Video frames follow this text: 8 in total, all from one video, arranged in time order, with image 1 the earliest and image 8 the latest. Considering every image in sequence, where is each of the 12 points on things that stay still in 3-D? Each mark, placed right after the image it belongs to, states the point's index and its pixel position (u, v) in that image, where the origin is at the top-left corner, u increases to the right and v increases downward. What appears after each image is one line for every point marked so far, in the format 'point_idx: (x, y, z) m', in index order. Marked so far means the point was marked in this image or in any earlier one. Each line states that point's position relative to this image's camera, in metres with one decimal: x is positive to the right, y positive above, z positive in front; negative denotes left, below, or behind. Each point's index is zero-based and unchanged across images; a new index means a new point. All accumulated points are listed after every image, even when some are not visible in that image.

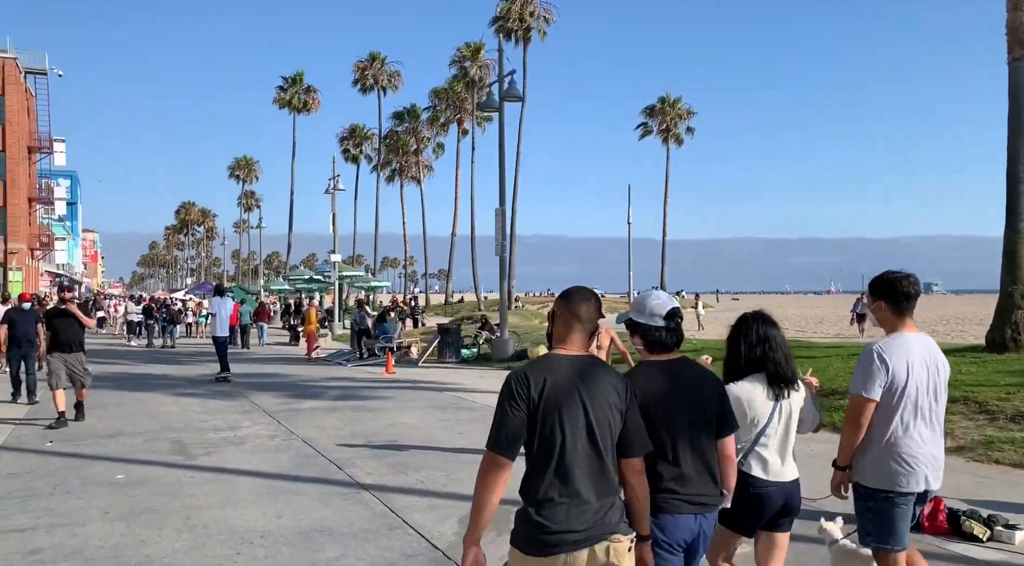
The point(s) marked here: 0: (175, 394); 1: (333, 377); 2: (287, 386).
0: (-5.8, -1.9, +15.3) m
1: (-3.7, -1.9, +18.4) m
2: (-4.1, -1.9, +16.4) m
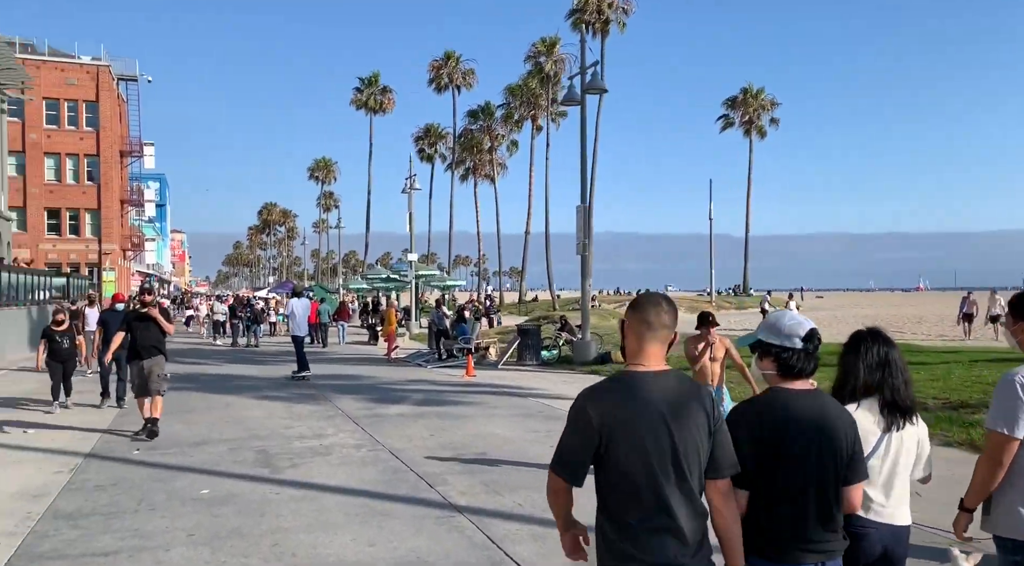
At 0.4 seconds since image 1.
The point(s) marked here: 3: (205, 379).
0: (-4.3, -1.9, +15.3) m
1: (-2.0, -2.0, +18.1) m
2: (-2.6, -1.9, +16.2) m
3: (-6.3, -2.0, +18.6) m
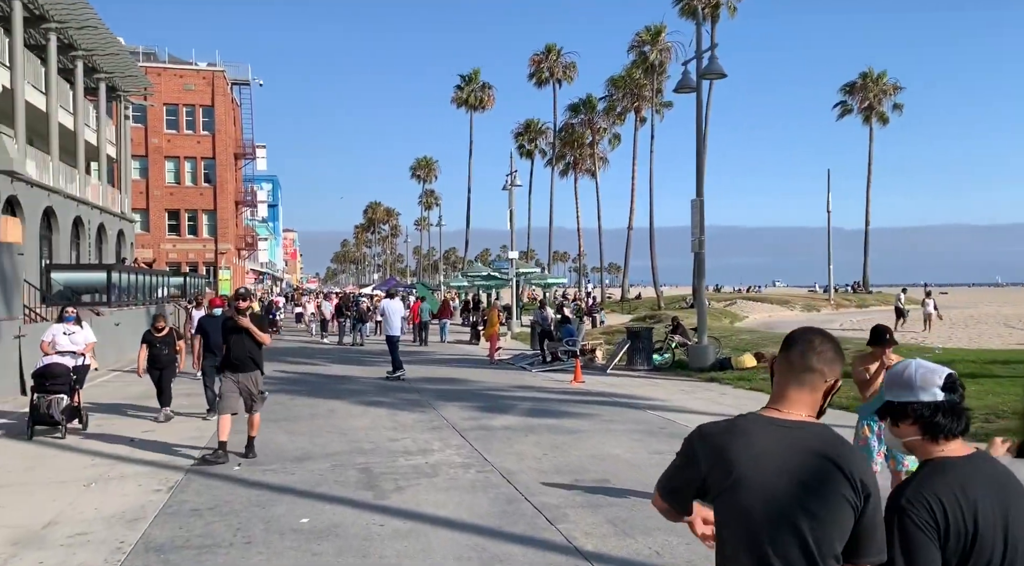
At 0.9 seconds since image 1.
0: (-2.5, -2.0, +14.8) m
1: (+0.1, -2.0, +17.4) m
2: (-0.6, -2.0, +15.5) m
3: (-4.1, -2.0, +18.4) m
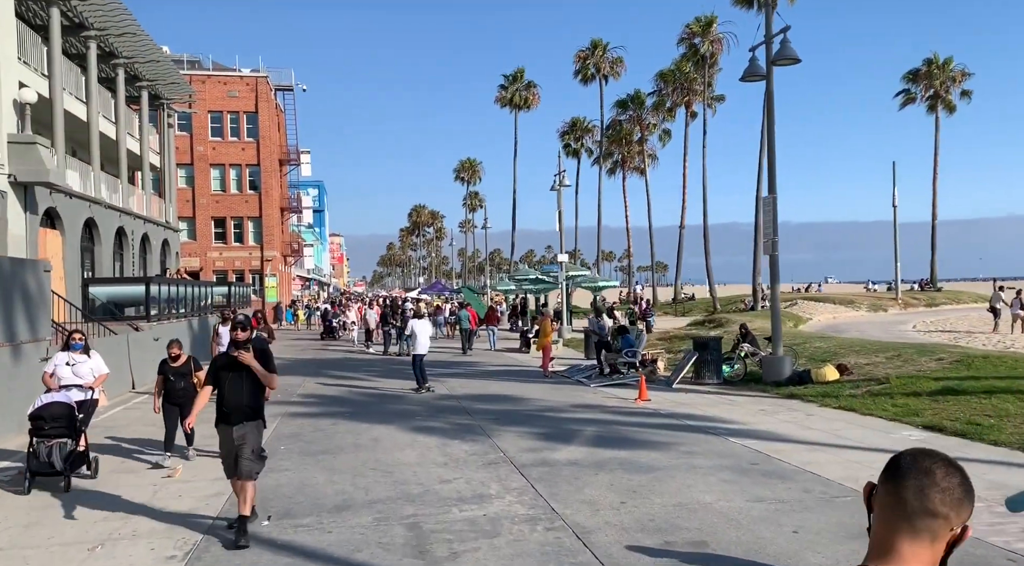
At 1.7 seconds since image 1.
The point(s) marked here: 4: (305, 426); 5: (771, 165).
0: (-1.5, -2.2, +13.5) m
1: (+1.2, -2.2, +16.0) m
2: (+0.3, -2.1, +14.2) m
3: (-3.0, -2.3, +17.2) m
4: (-3.1, -2.2, +13.6) m
5: (+5.1, +2.4, +17.8) m
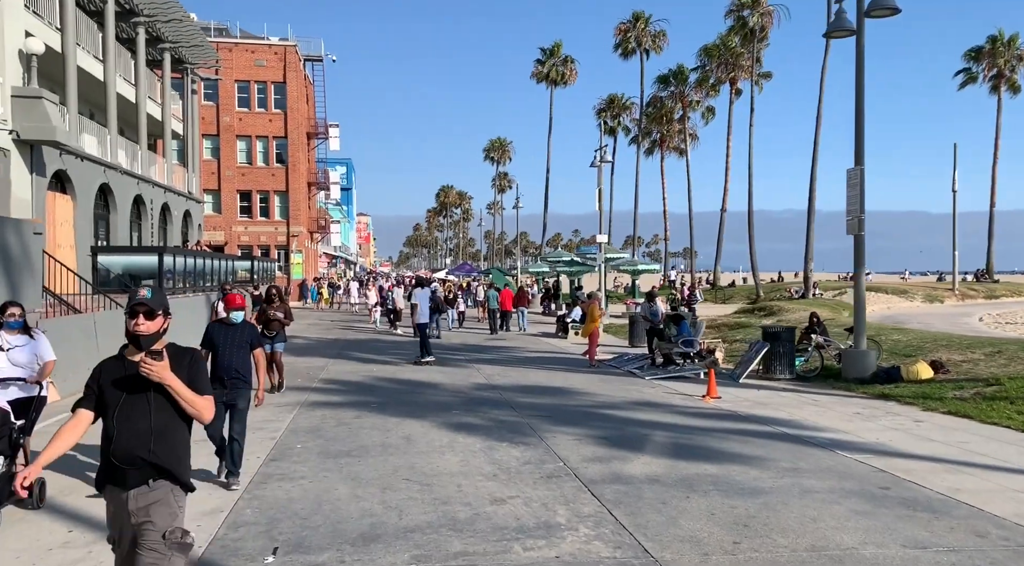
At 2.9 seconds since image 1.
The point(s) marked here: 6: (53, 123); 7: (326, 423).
0: (-0.8, -1.8, +11.7) m
1: (+2.0, -1.8, +14.1) m
2: (+1.0, -1.8, +12.2) m
3: (-2.2, -1.8, +15.4) m
4: (-2.4, -1.8, +11.7) m
5: (+6.1, +2.6, +15.6) m
6: (-10.1, +3.5, +19.7) m
7: (-2.4, -1.8, +11.4) m
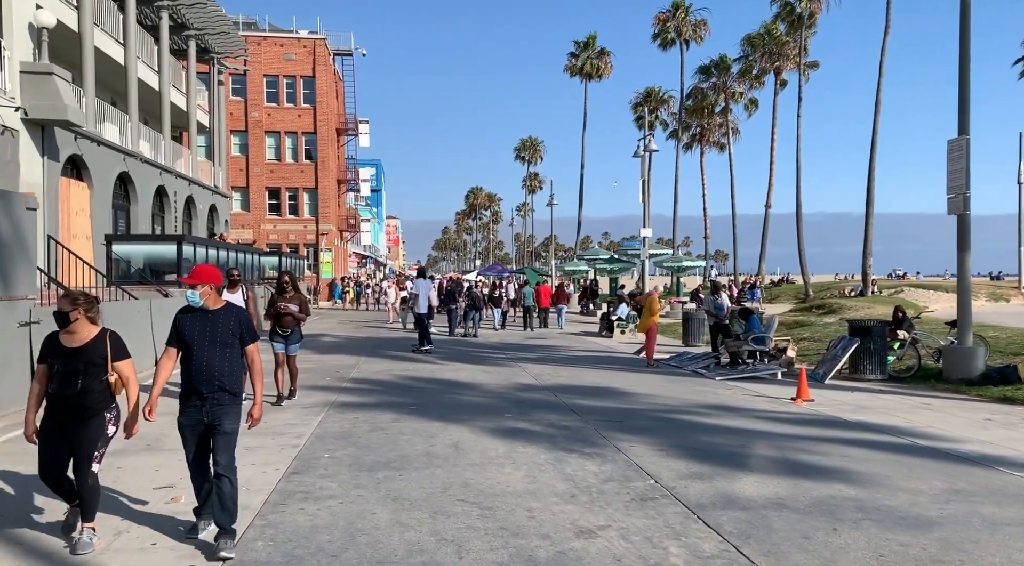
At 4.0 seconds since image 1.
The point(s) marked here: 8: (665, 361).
0: (-0.1, -1.6, +9.9) m
1: (+2.8, -1.6, +12.2) m
2: (+1.8, -1.6, +10.4) m
3: (-1.3, -1.6, +13.6) m
4: (-1.7, -1.6, +10.0) m
5: (+6.9, +2.8, +13.7) m
6: (-9.1, +3.7, +18.3) m
7: (-1.7, -1.6, +9.7) m
8: (+3.0, -1.5, +17.8) m
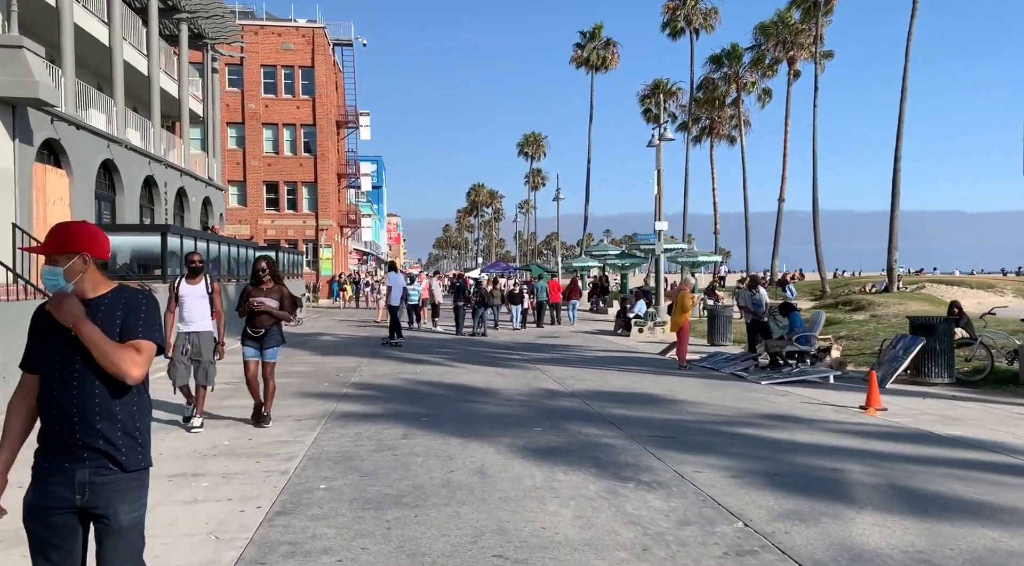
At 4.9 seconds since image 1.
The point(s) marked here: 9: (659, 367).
0: (+0.2, -1.5, +8.3) m
1: (+3.1, -1.5, +10.6) m
2: (+2.1, -1.5, +8.8) m
3: (-1.0, -1.5, +12.0) m
4: (-1.4, -1.5, +8.4) m
5: (+7.2, +3.0, +12.1) m
6: (-8.8, +3.8, +16.7) m
7: (-1.4, -1.5, +8.1) m
8: (+3.3, -1.4, +16.2) m
9: (+2.6, -1.5, +15.8) m
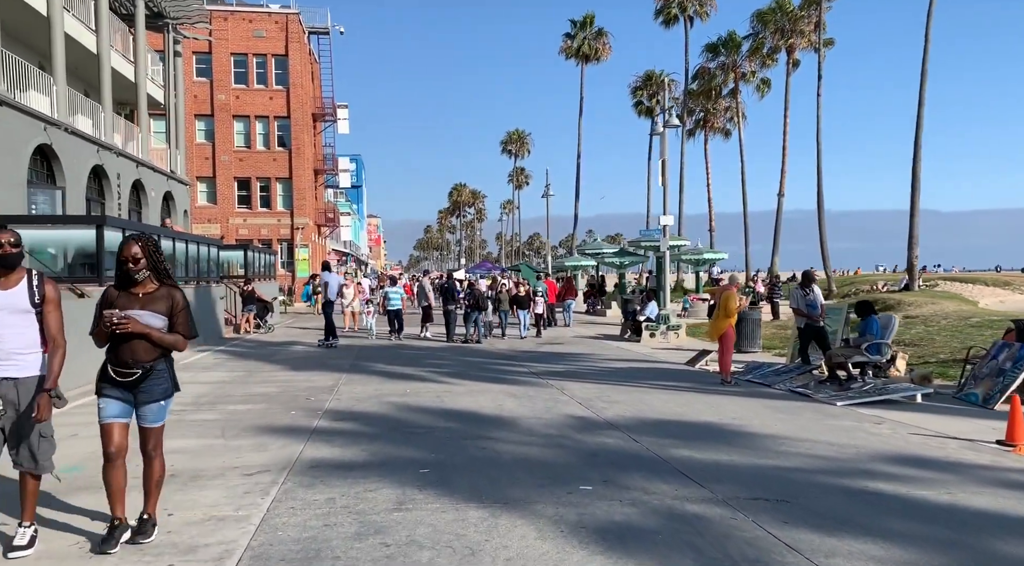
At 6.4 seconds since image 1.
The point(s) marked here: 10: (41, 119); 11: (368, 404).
0: (+0.5, -1.5, +5.6) m
1: (+3.3, -1.5, +8.0) m
2: (+2.4, -1.5, +6.2) m
3: (-0.8, -1.5, +9.3) m
4: (-1.1, -1.5, +5.7) m
5: (+7.4, +3.0, +9.5) m
6: (-8.8, +3.7, +13.8) m
7: (-1.1, -1.5, +5.4) m
8: (+3.4, -1.4, +13.6) m
9: (+2.7, -1.5, +13.2) m
10: (-10.2, +3.6, +19.6) m
11: (-1.8, -1.5, +10.9) m
